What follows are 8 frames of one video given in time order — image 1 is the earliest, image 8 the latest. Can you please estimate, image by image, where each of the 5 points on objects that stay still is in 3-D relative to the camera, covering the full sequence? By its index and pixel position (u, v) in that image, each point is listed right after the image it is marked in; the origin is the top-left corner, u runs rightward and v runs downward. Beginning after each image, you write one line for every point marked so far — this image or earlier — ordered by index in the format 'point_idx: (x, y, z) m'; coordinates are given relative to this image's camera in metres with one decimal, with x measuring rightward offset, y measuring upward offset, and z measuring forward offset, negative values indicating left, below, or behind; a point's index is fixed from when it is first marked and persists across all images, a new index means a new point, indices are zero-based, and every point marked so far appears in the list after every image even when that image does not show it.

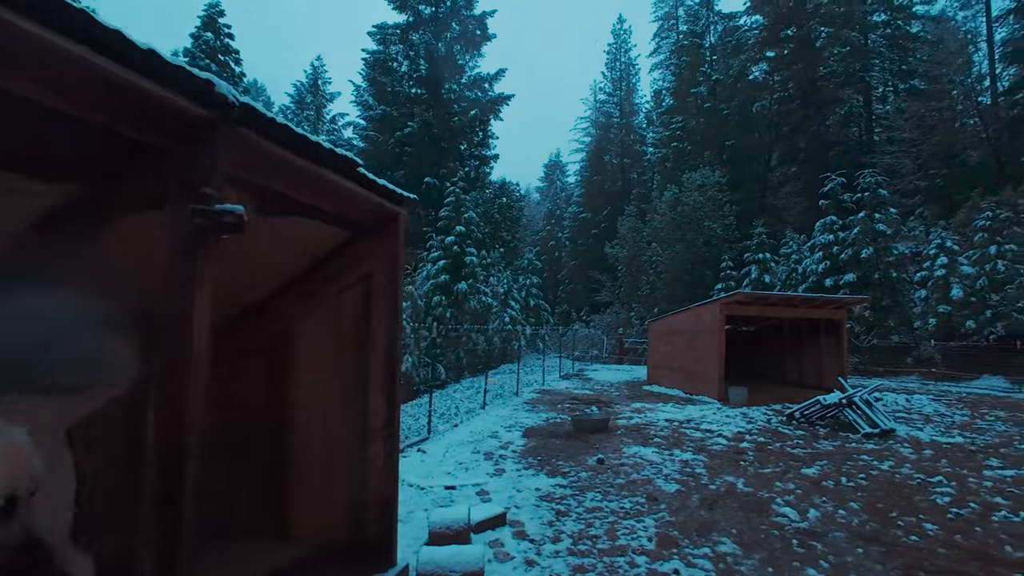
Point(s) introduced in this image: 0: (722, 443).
0: (+2.9, -2.2, +6.7) m
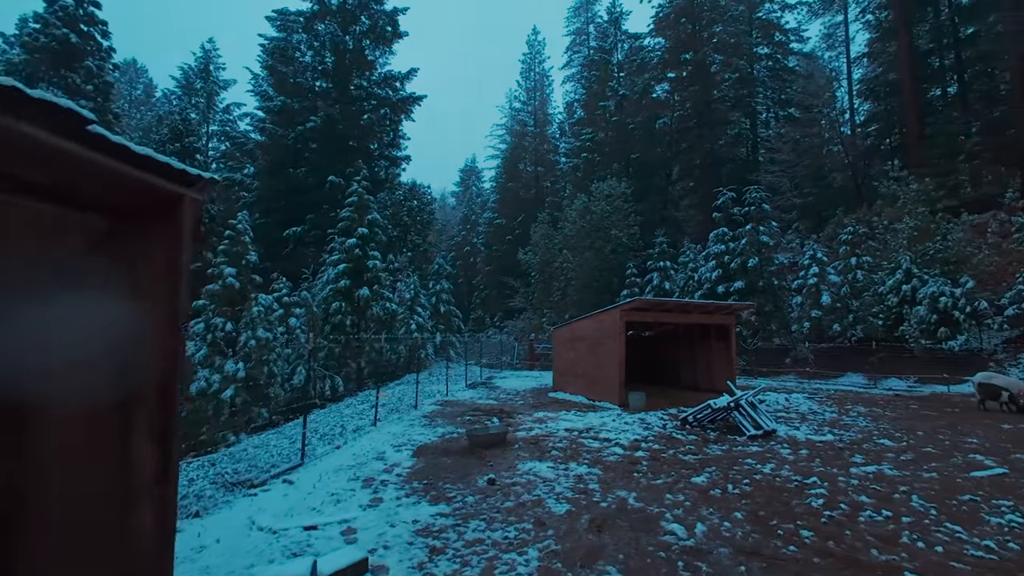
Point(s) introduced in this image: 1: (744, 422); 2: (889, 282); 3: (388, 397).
0: (+1.4, -2.3, +6.6) m
1: (+3.8, -2.2, +8.0) m
2: (+14.5, +0.2, +18.7) m
3: (-2.9, -2.5, +11.2) m
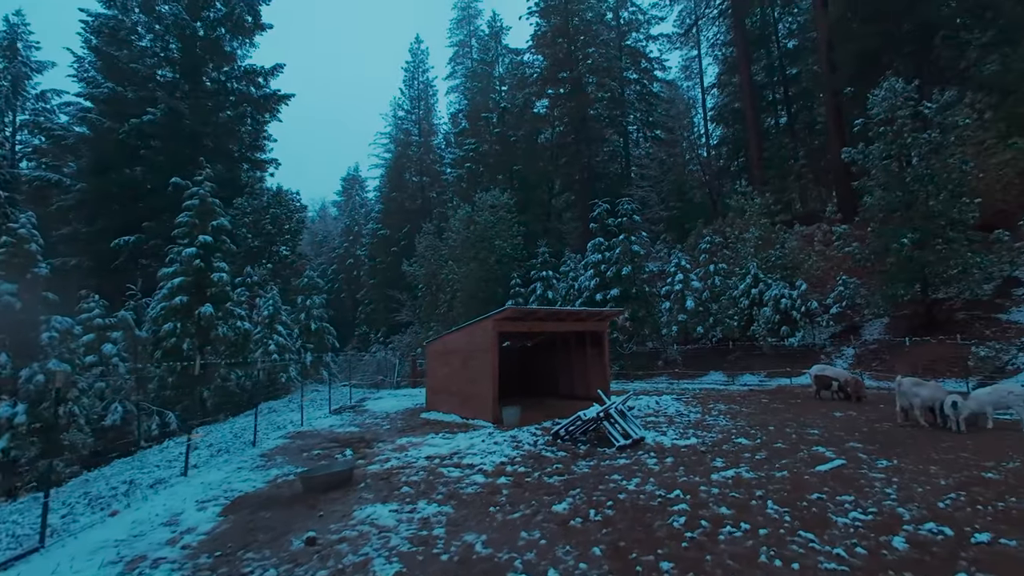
0: (-0.4, -2.4, +5.8) m
1: (+1.6, -2.3, +7.7) m
2: (+9.7, +0.1, +20.6) m
3: (-5.6, -2.8, +9.4) m
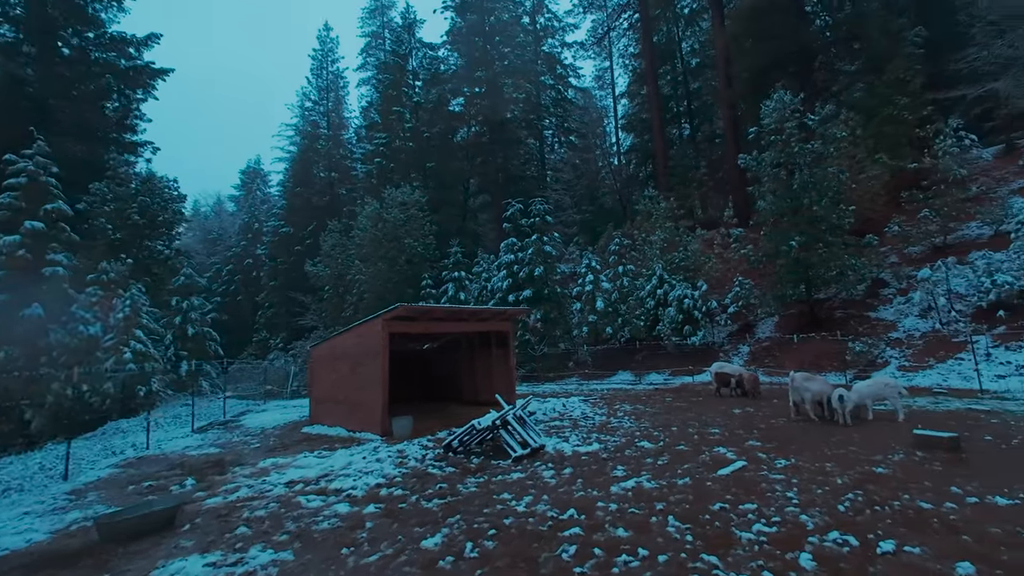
0: (-1.7, -2.2, +4.8) m
1: (0.0, -2.2, +7.0) m
2: (+5.9, 0.0, +21.0) m
3: (-7.4, -2.7, +7.5) m
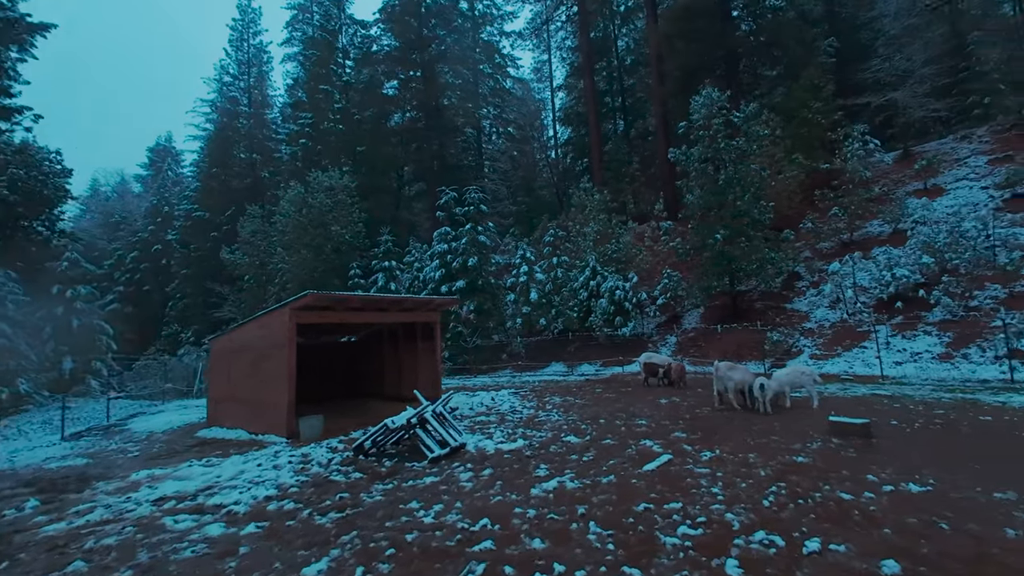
0: (-2.5, -2.1, +4.0) m
1: (-1.1, -2.0, +6.4) m
2: (+3.0, +0.4, +21.0) m
3: (-8.5, -2.5, +5.9) m
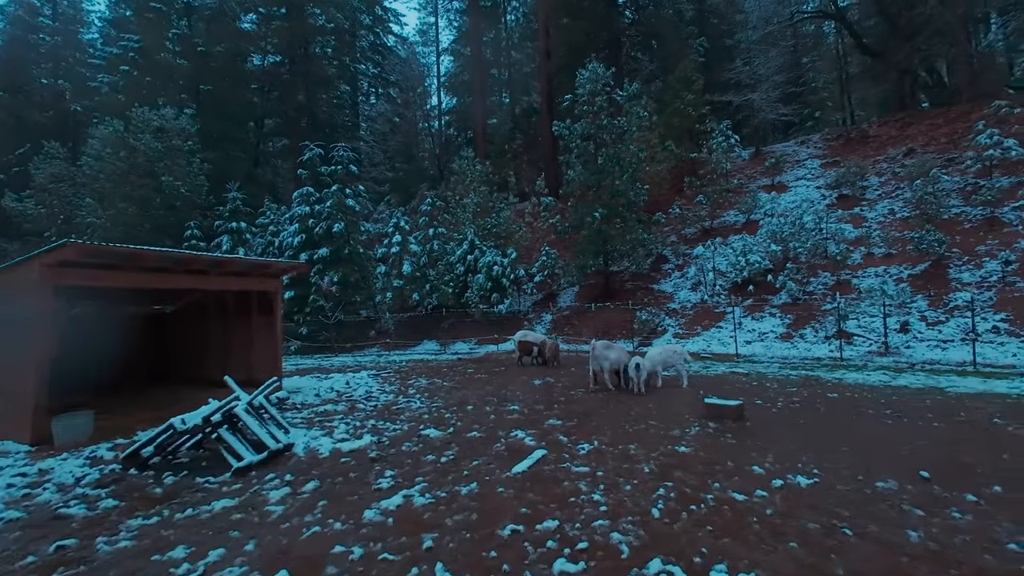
0: (-3.5, -1.7, +2.1) m
1: (-2.7, -1.6, +4.8) m
2: (-2.2, +1.5, +19.8) m
3: (-9.8, -1.8, +2.6) m
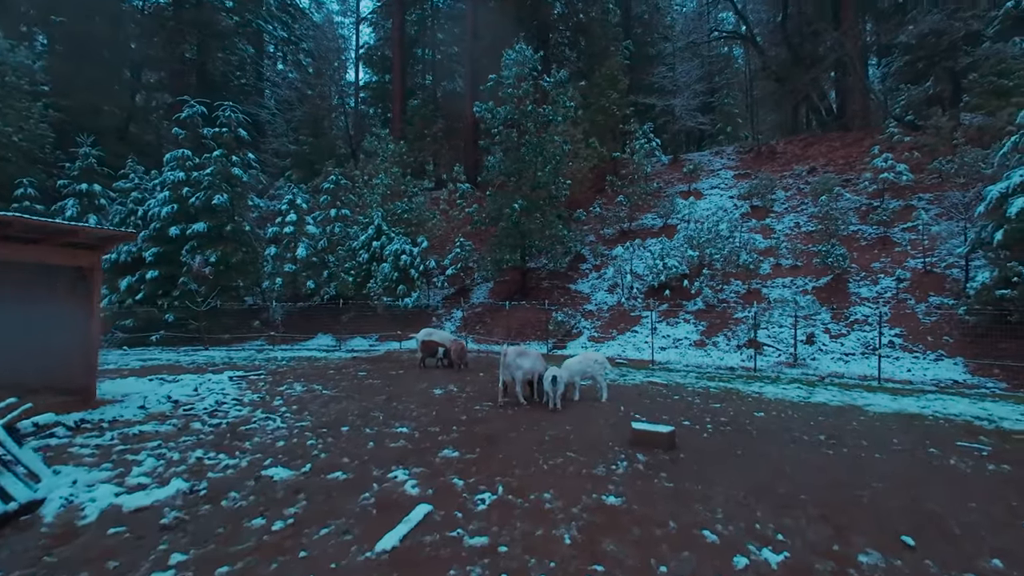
0: (-3.9, -1.5, +0.2) m
1: (-3.6, -1.4, +2.9) m
2: (-5.5, +1.8, +17.8) m
3: (-10.2, -1.3, -0.5) m
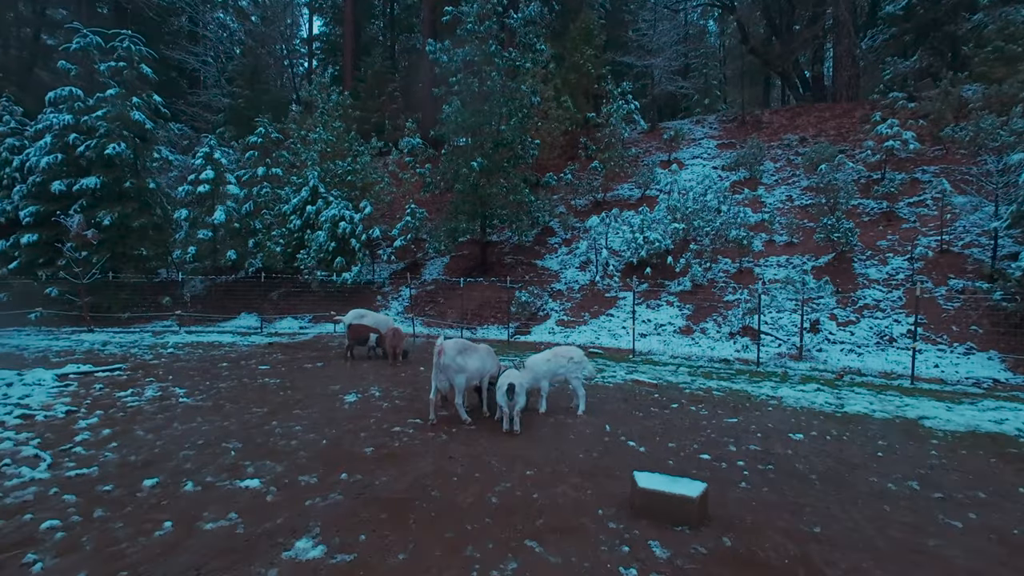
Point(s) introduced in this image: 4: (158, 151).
0: (-4.0, -1.4, -2.2) m
1: (-3.9, -1.1, +0.5) m
2: (-6.8, +2.7, +15.1) m
3: (-10.3, -1.1, -3.3) m
4: (-11.5, +4.5, +15.8) m
